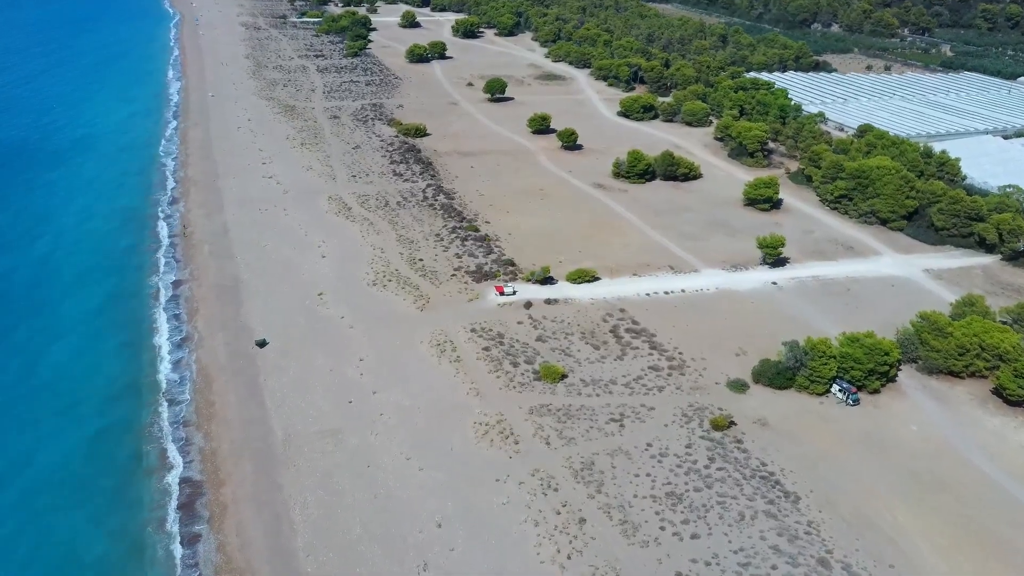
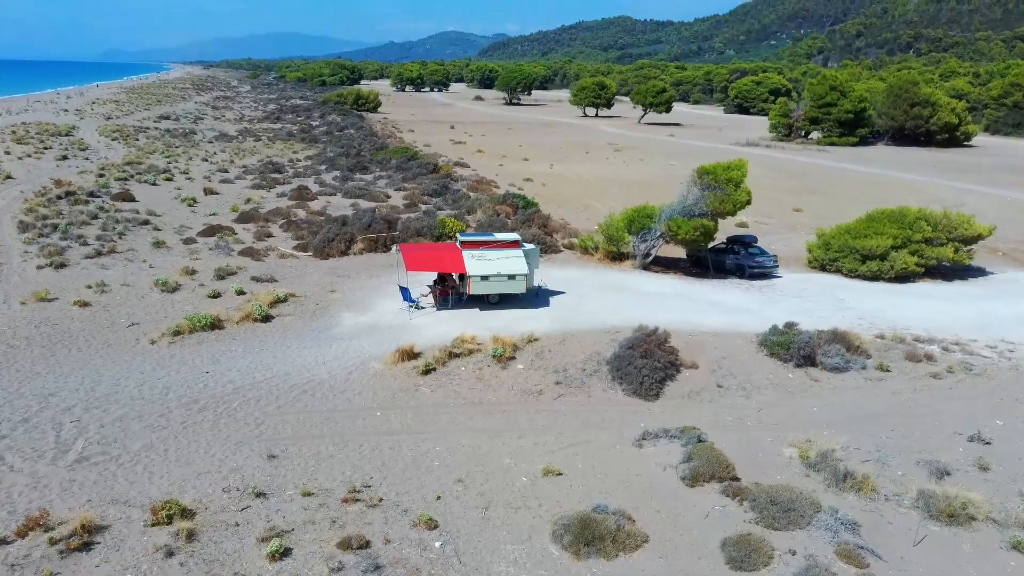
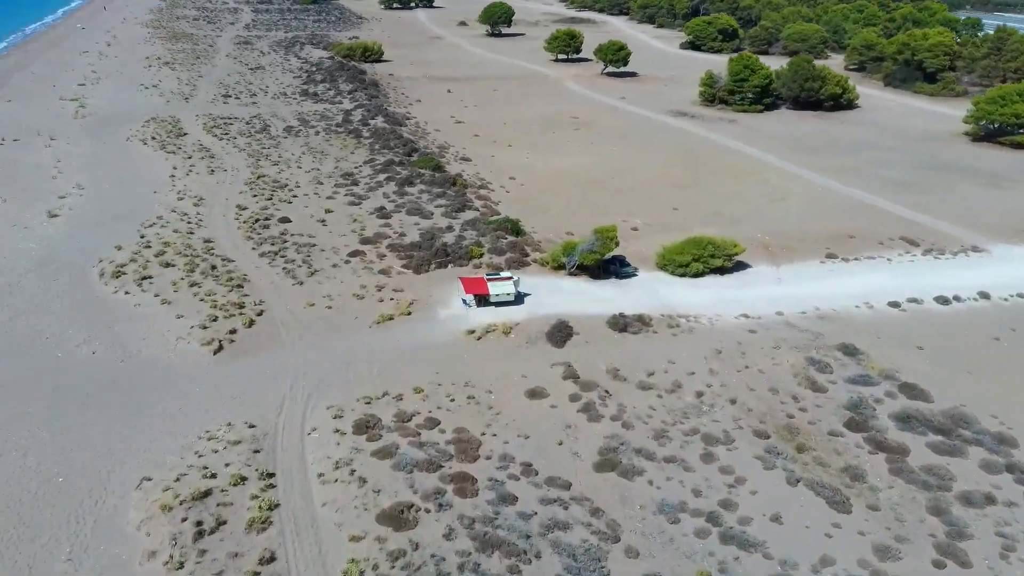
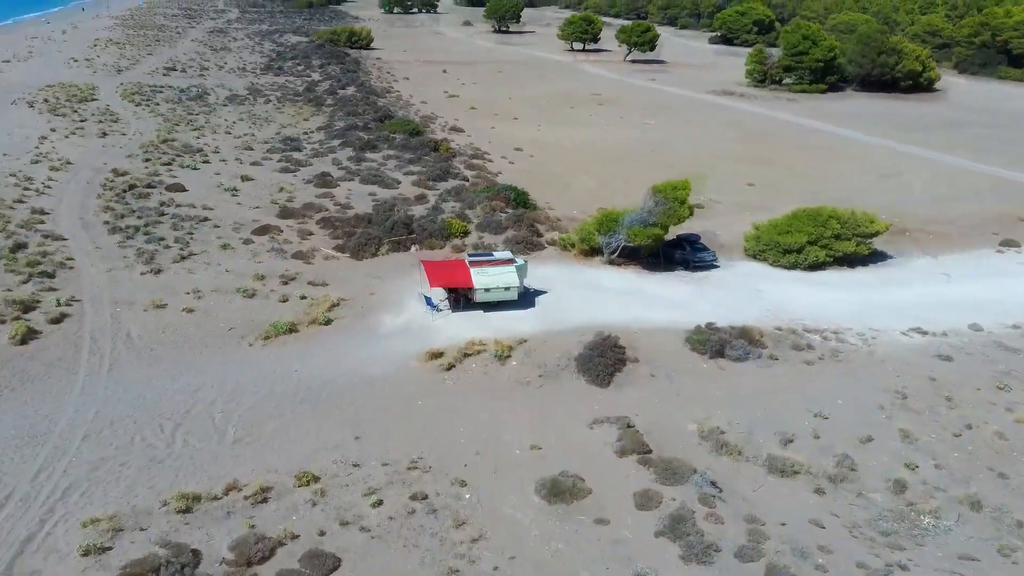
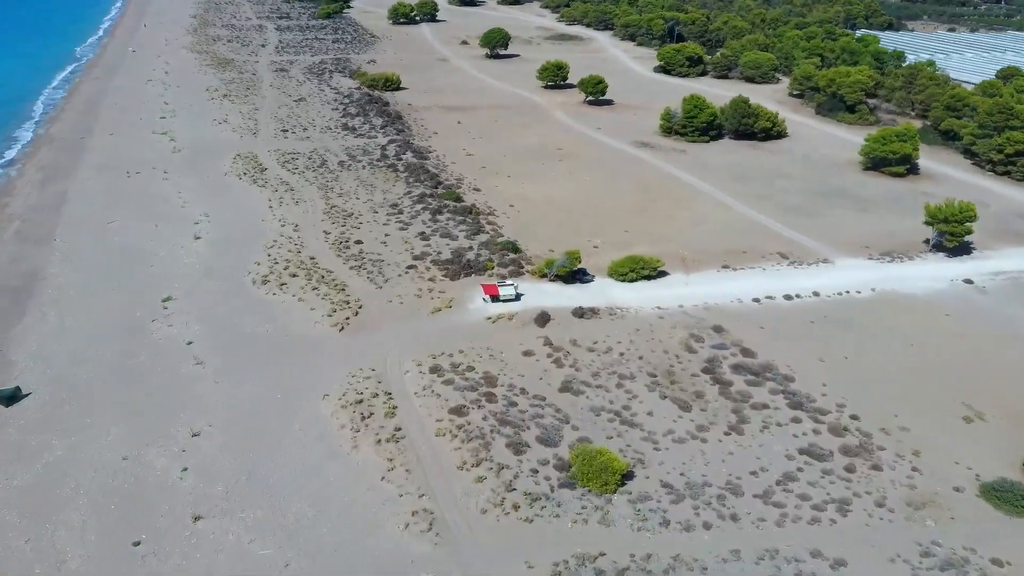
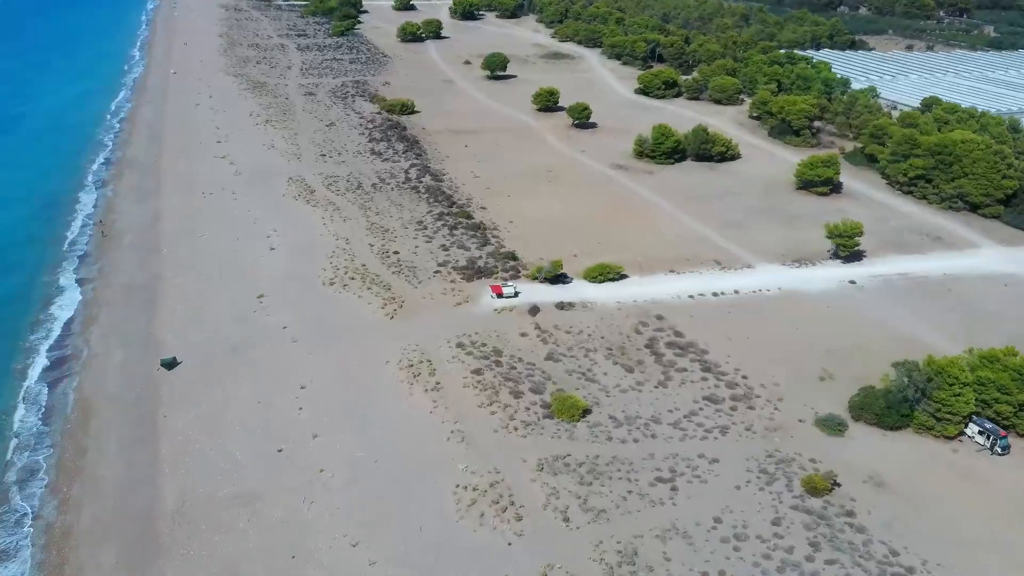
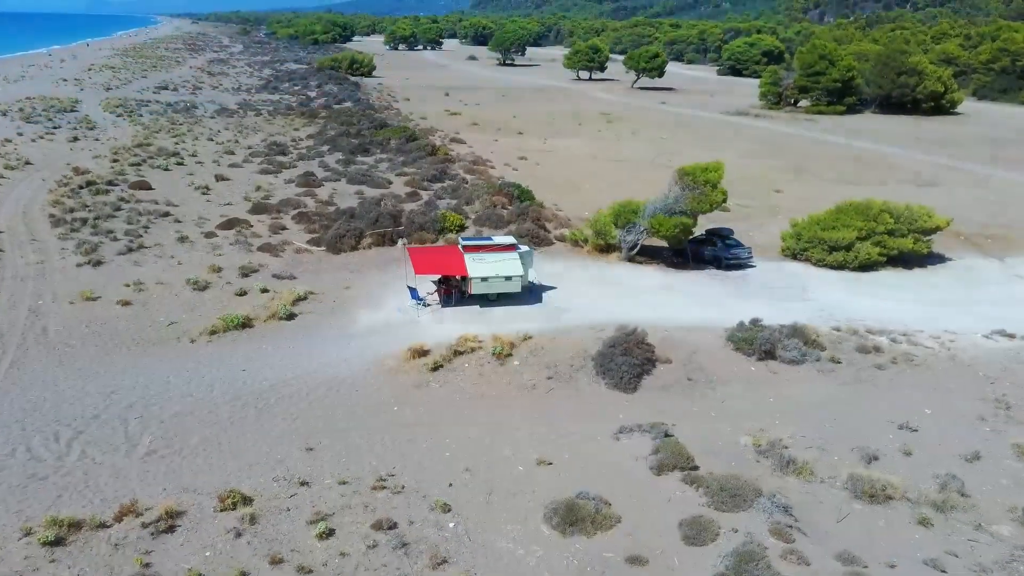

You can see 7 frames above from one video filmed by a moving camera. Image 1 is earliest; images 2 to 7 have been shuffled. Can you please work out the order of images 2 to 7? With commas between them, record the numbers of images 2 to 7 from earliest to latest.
6, 5, 3, 4, 7, 2
